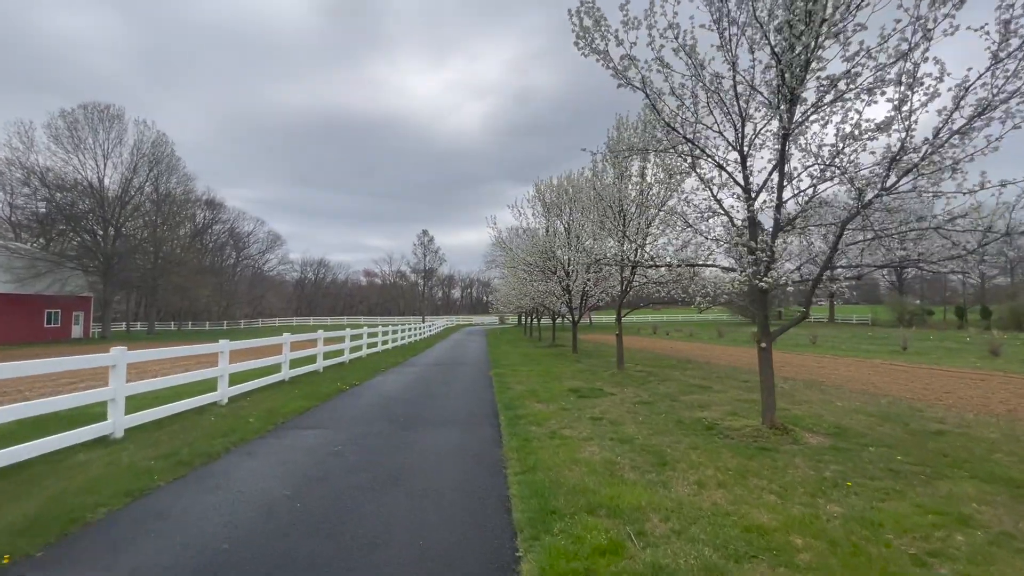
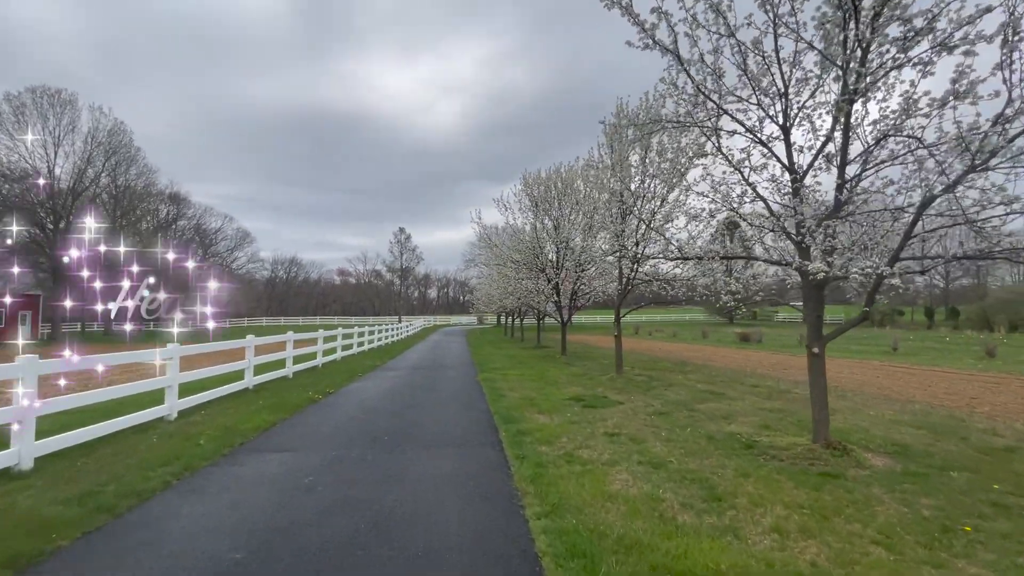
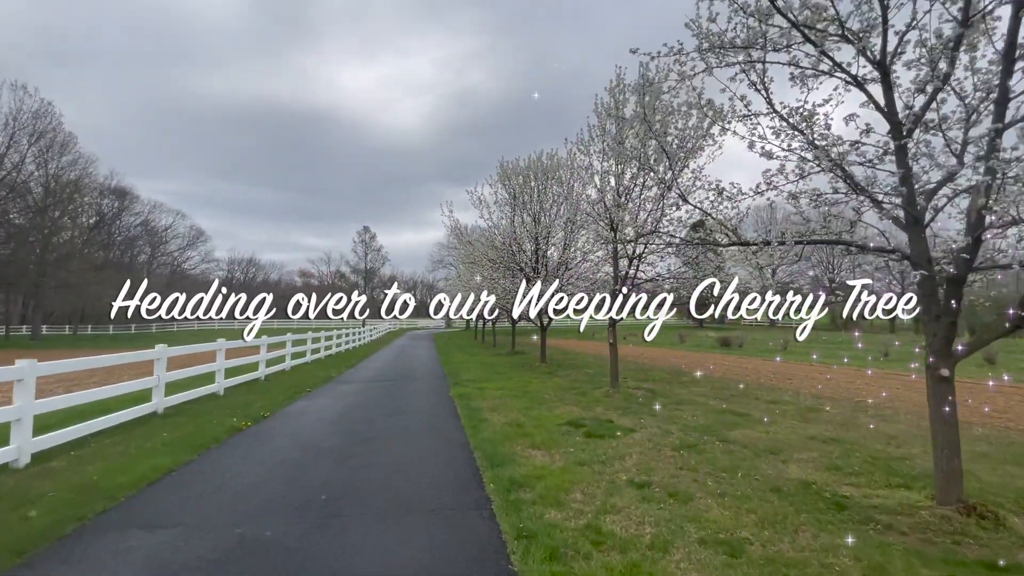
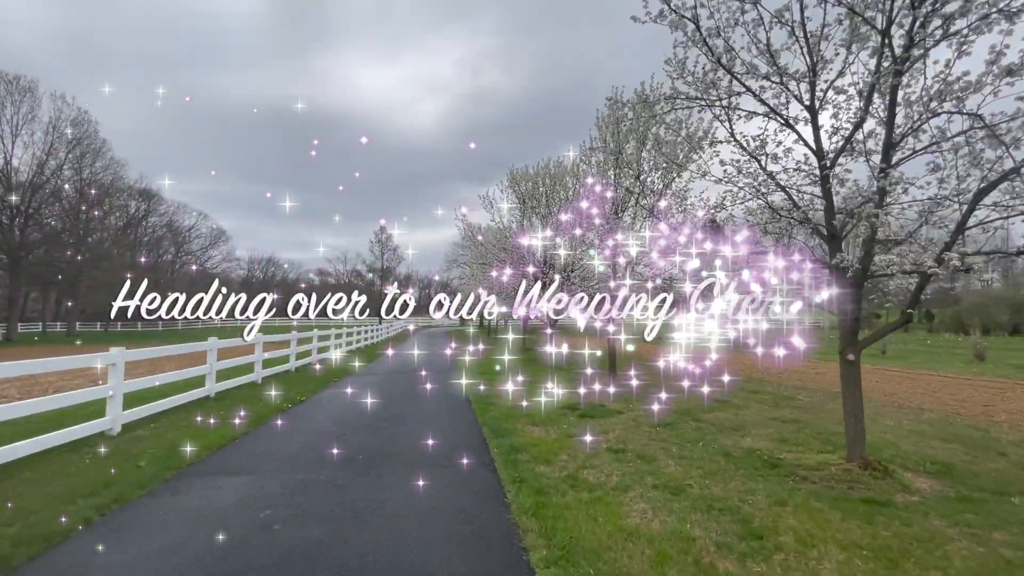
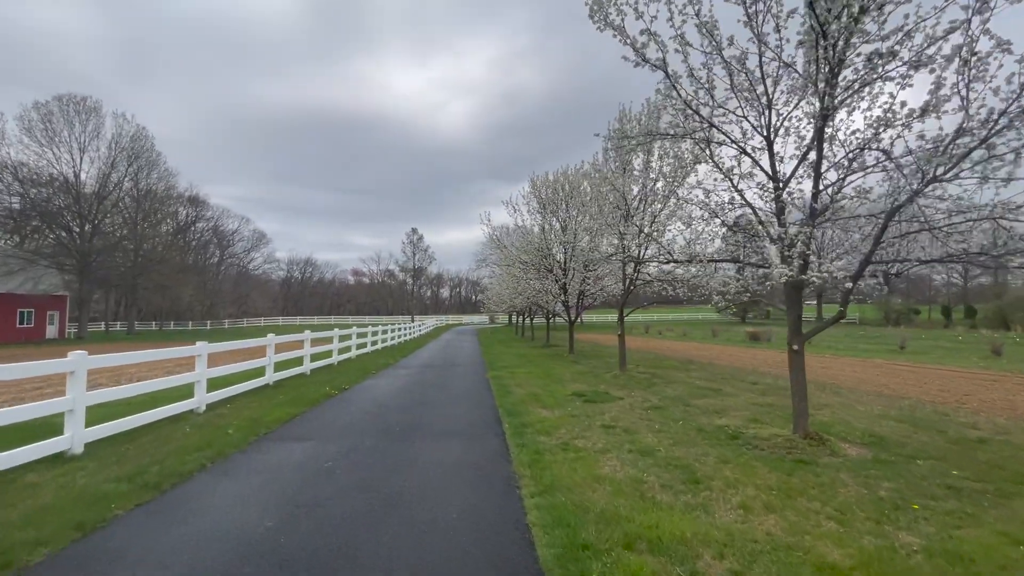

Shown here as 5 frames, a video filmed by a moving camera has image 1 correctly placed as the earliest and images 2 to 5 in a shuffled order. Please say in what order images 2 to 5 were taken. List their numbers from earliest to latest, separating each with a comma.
5, 2, 4, 3
